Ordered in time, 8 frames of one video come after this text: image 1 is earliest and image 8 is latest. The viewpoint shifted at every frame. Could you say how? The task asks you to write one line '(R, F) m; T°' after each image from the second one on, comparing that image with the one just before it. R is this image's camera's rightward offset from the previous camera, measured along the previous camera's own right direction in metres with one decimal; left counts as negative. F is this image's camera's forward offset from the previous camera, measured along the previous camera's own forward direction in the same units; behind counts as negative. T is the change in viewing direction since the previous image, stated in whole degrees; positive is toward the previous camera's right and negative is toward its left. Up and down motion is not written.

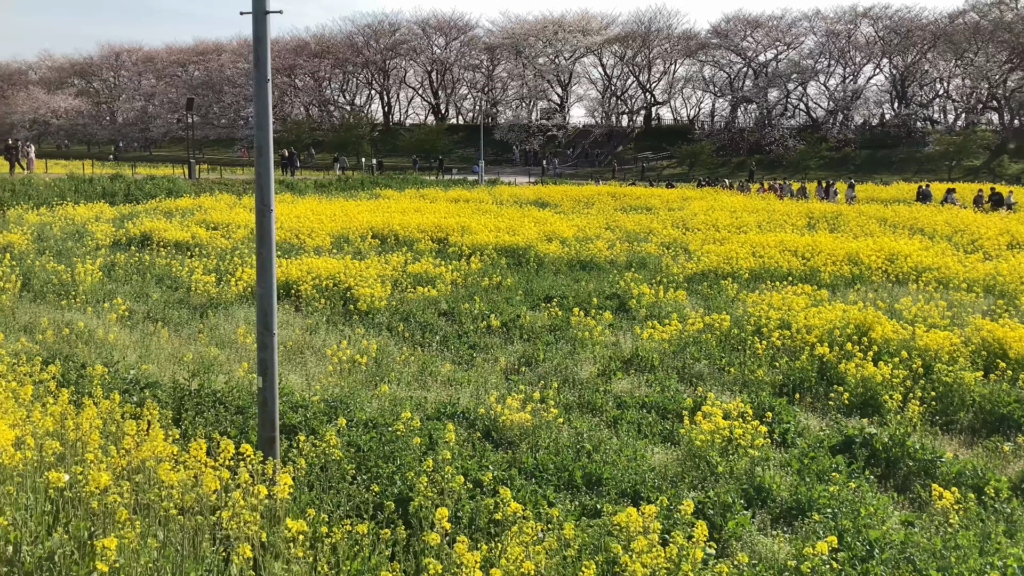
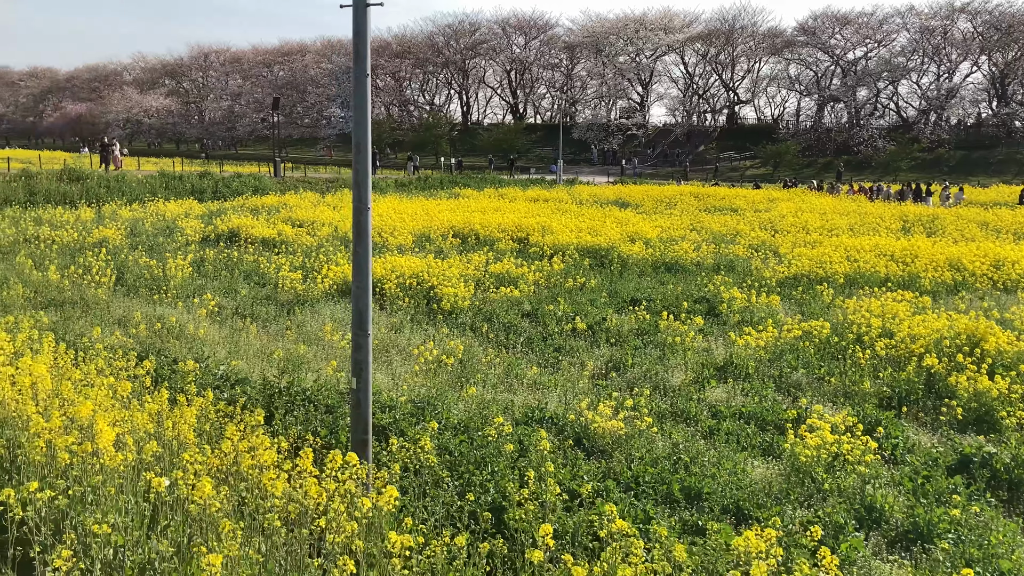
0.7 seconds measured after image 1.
(-0.1, +0.1) m; -5°
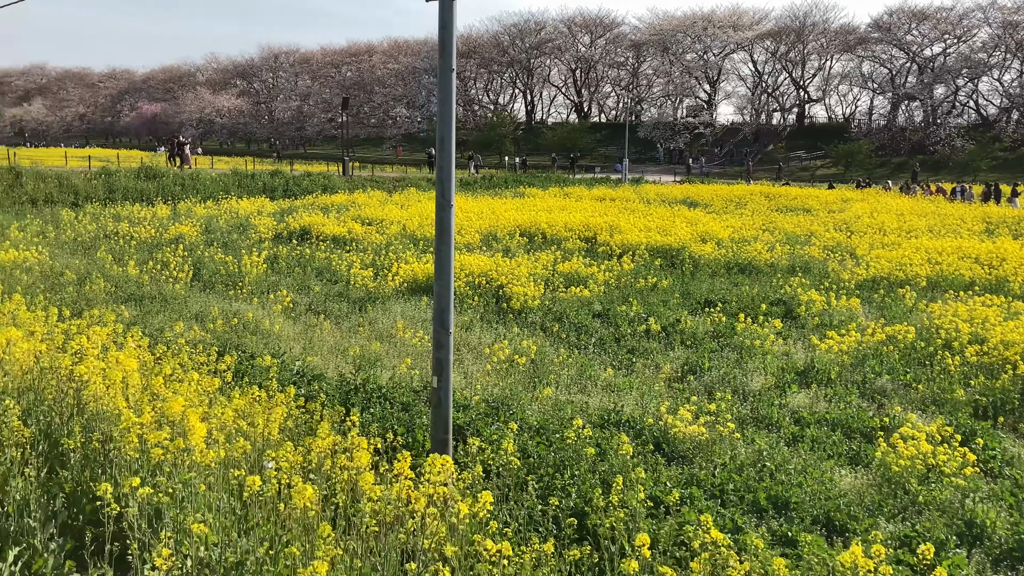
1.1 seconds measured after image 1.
(-0.1, +0.1) m; -4°
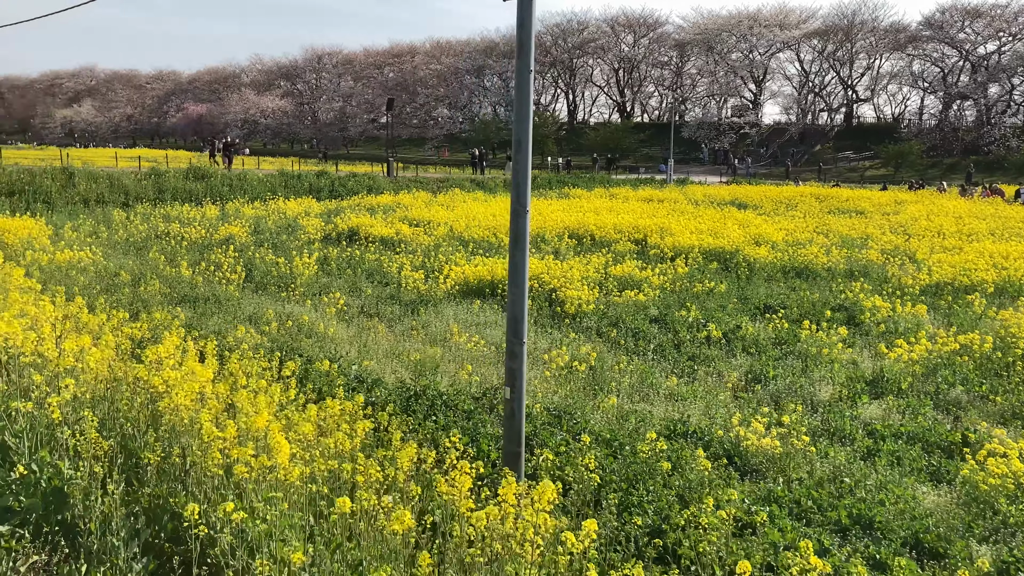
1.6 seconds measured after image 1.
(-0.1, +0.1) m; -2°
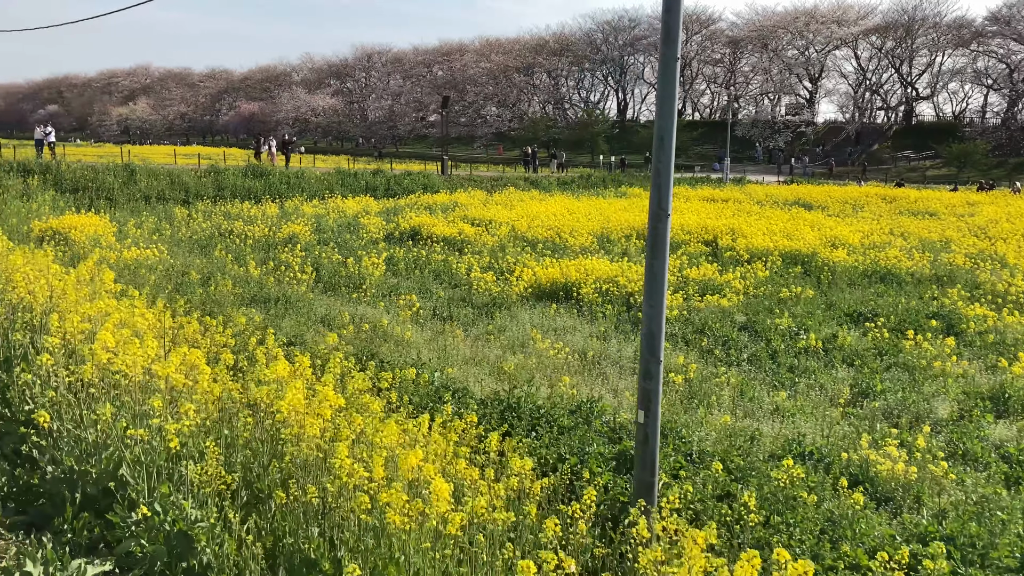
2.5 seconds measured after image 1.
(-0.3, +0.3) m; -3°
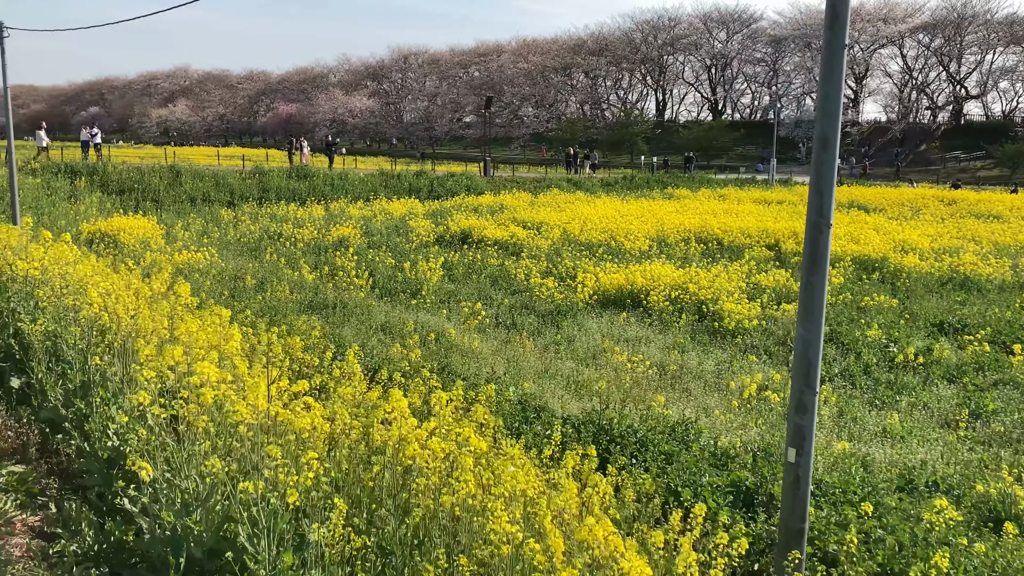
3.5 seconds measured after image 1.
(-0.3, +0.3) m; -2°
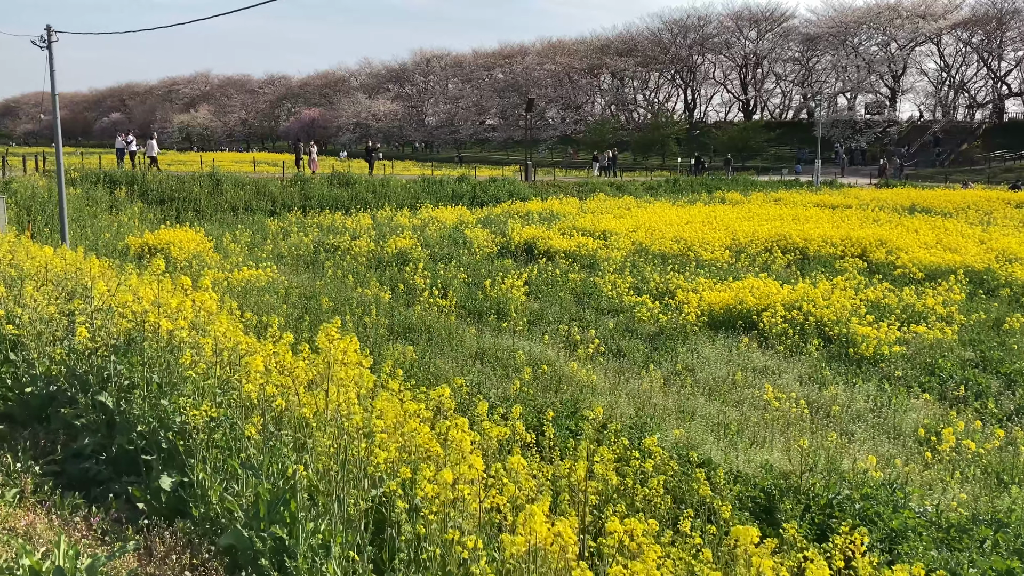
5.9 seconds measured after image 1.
(-0.7, +0.7) m; -1°
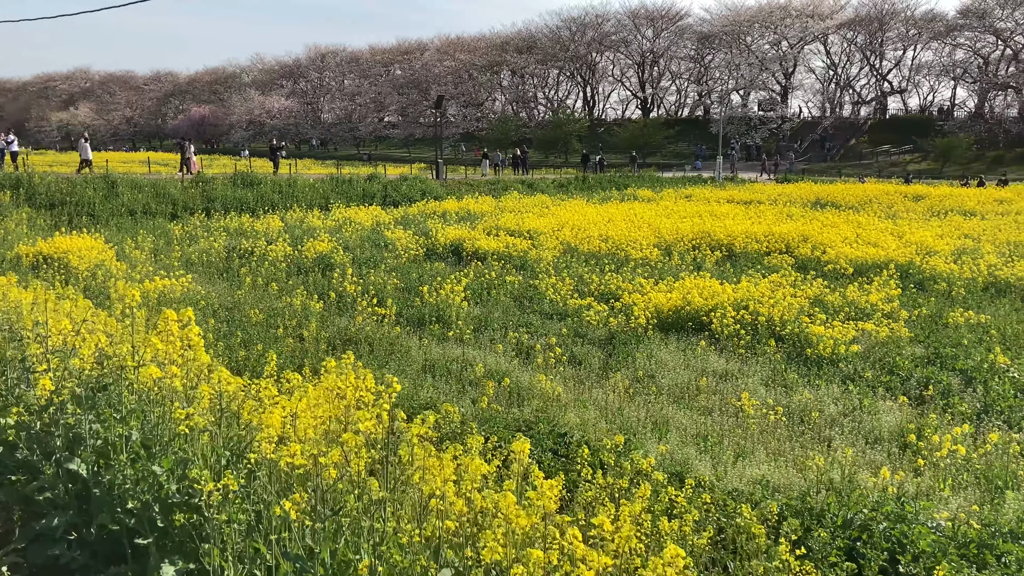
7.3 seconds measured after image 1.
(-0.4, +0.4) m; +6°
